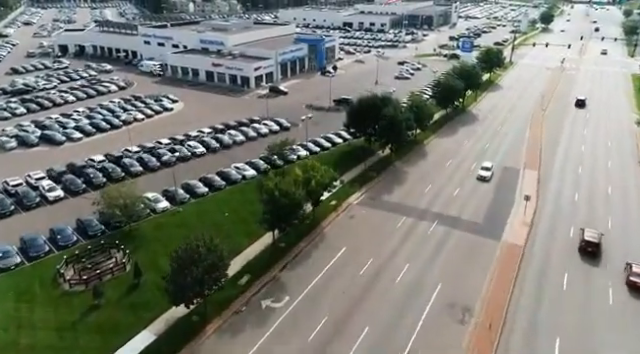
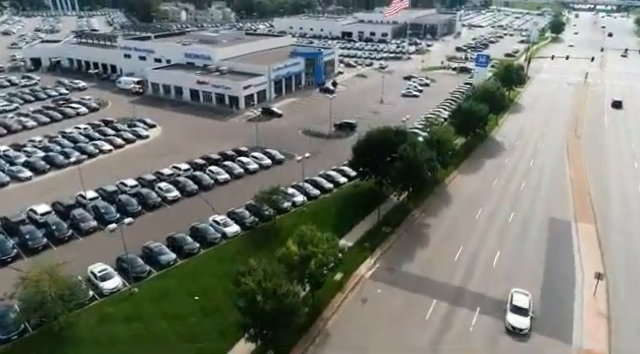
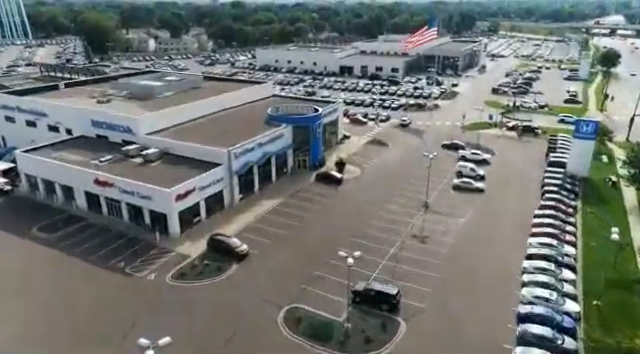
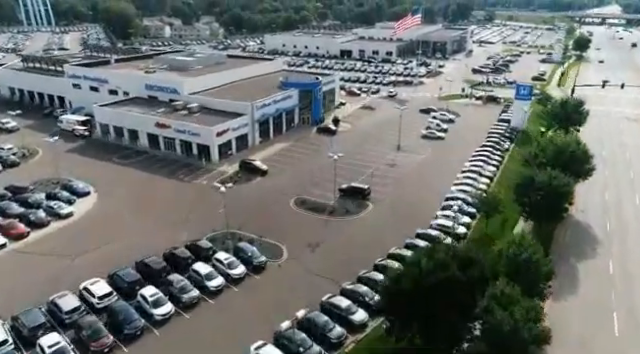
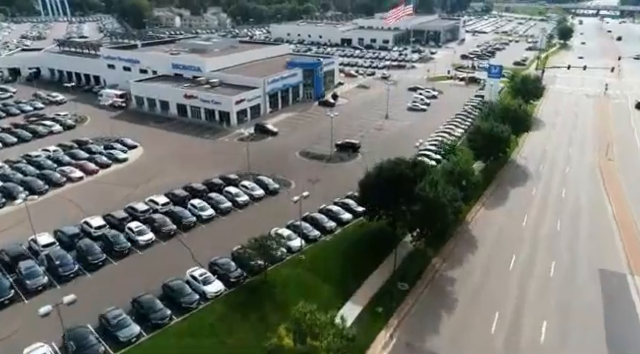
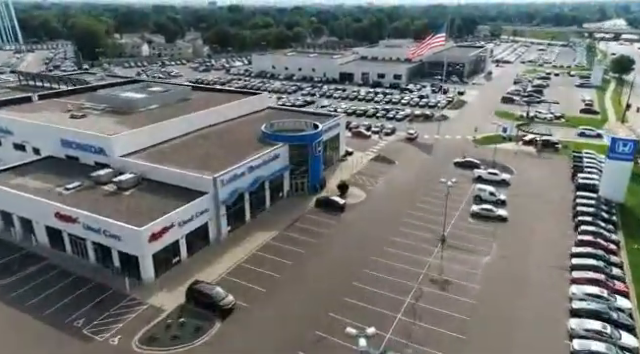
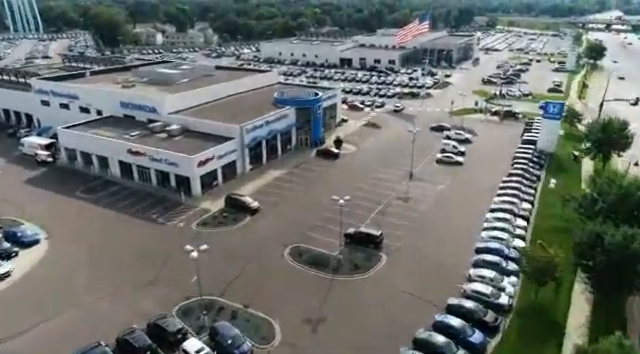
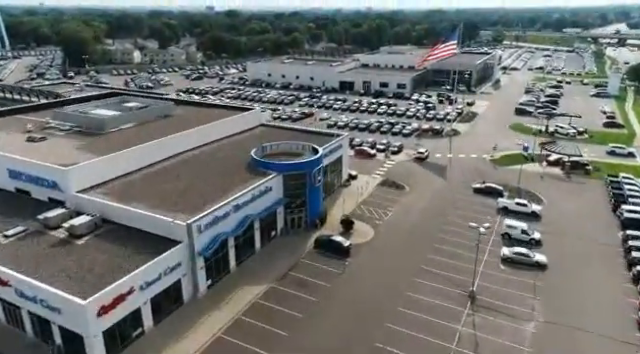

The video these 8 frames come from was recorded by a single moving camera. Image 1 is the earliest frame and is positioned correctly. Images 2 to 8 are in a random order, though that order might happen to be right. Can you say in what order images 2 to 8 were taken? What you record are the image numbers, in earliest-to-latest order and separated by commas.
2, 5, 4, 7, 3, 6, 8
